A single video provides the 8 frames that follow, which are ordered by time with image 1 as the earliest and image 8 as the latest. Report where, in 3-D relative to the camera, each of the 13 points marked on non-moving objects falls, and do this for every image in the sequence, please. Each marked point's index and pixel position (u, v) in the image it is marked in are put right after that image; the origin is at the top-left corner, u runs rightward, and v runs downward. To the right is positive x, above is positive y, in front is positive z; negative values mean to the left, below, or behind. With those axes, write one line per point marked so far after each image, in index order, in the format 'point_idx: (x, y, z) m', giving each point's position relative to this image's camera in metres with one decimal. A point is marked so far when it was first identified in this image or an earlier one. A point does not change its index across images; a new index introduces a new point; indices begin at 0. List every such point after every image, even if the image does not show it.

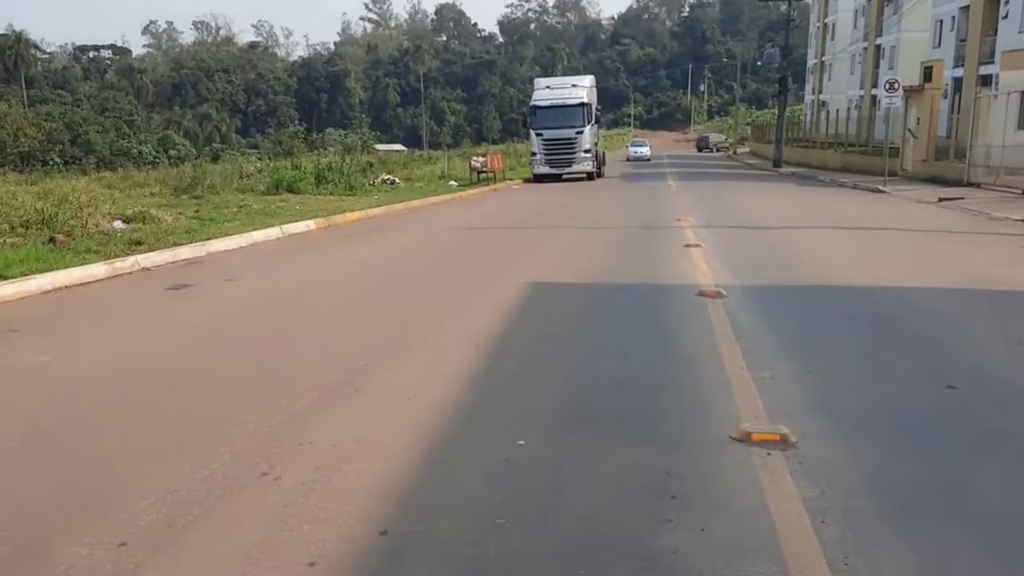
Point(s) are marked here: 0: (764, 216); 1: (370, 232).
0: (+5.6, +1.6, +20.0) m
1: (-2.9, +1.1, +17.7) m
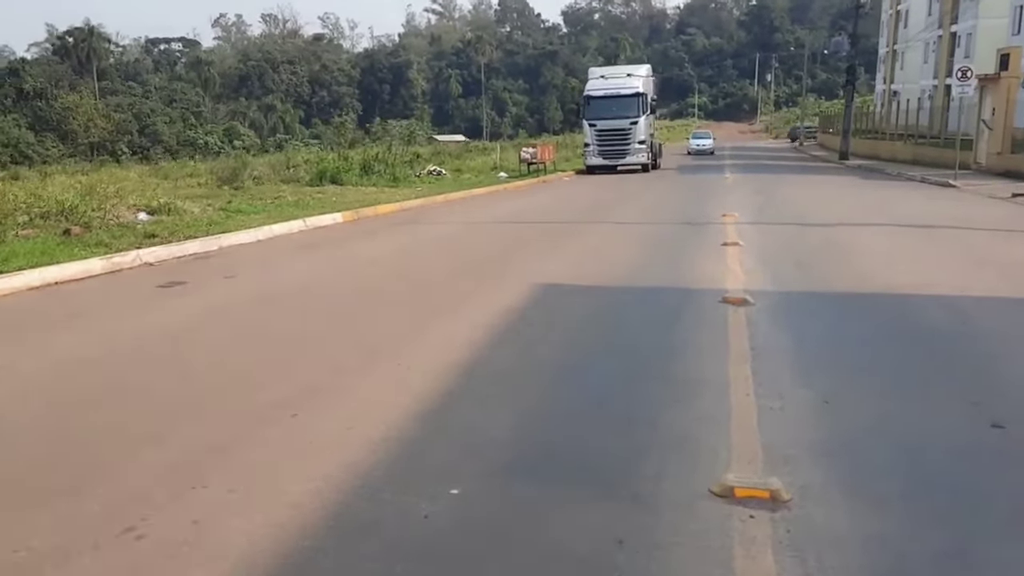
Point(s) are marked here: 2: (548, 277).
0: (+6.4, +1.6, +18.8) m
1: (-2.2, +1.2, +17.1) m
2: (+0.4, +0.1, +10.2) m
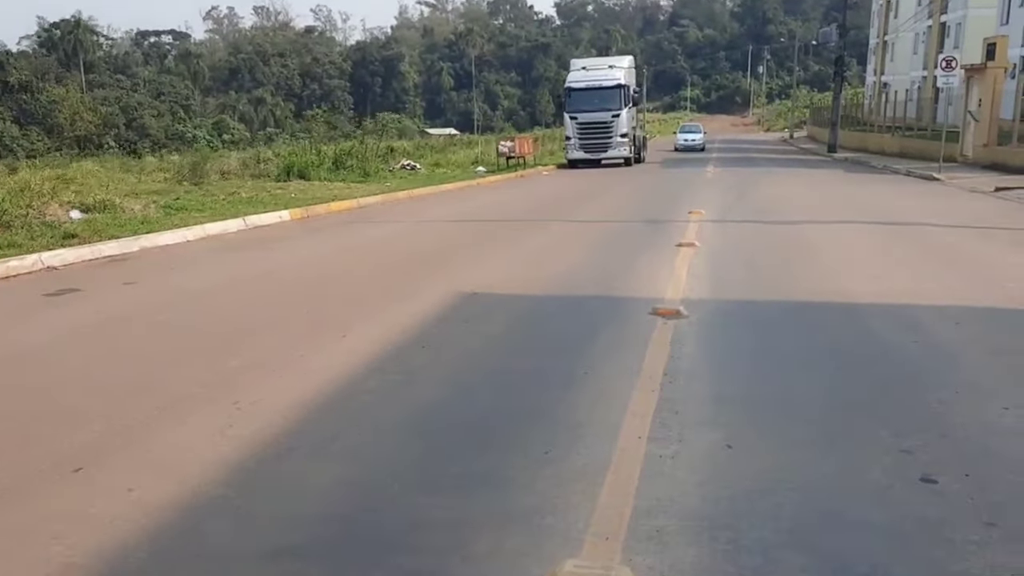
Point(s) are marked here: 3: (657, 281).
0: (+5.6, +1.6, +18.0) m
1: (-3.1, +1.2, +16.2) m
2: (-0.4, 0.0, +9.3) m
3: (+1.5, +0.1, +9.1) m
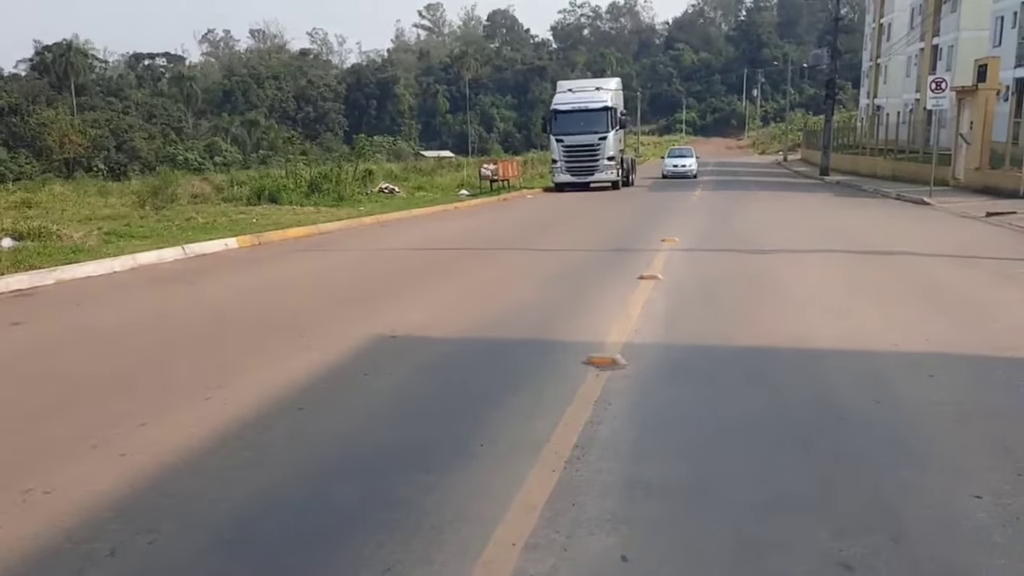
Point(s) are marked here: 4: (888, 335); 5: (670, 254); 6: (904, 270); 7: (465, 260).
0: (+4.9, +1.0, +17.1) m
1: (-3.7, +0.6, +15.3) m
2: (-1.0, -0.3, +8.4) m
3: (+0.9, -0.3, +8.2) m
4: (+3.2, -0.4, +7.6) m
5: (+2.4, +0.5, +13.7) m
6: (+5.2, +0.2, +11.9) m
7: (-0.7, +0.4, +13.7) m
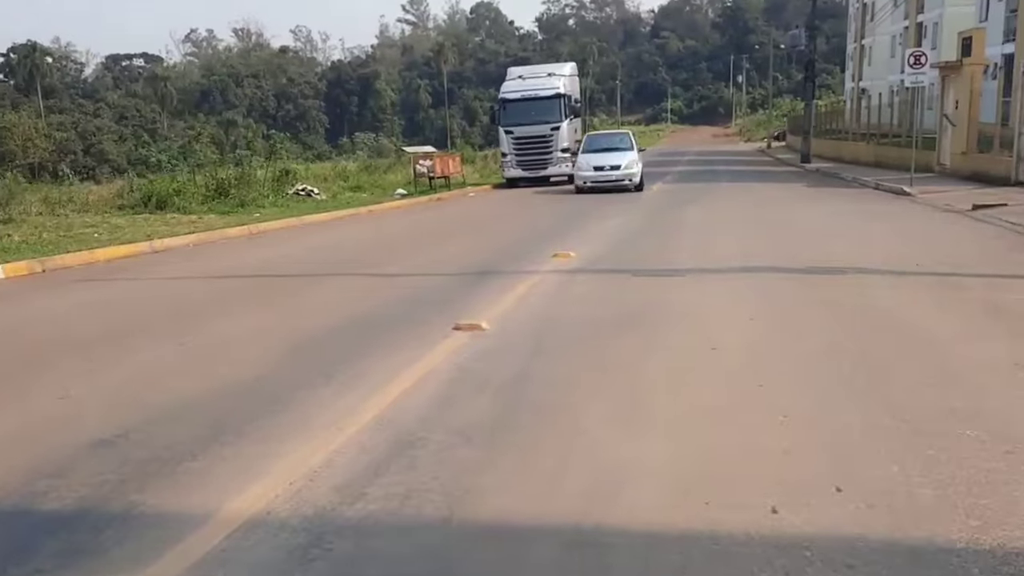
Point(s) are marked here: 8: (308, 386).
0: (+2.8, +0.7, +13.6) m
1: (-5.8, +0.1, +11.7) m
2: (-3.0, -0.9, +4.9) m
3: (-1.2, -0.8, +4.7) m
4: (+1.2, -0.9, +4.1) m
5: (+0.4, +0.1, +10.2) m
6: (+3.2, -0.1, +8.4) m
7: (-2.8, -0.1, +10.2) m
8: (-1.3, -0.6, +5.8) m
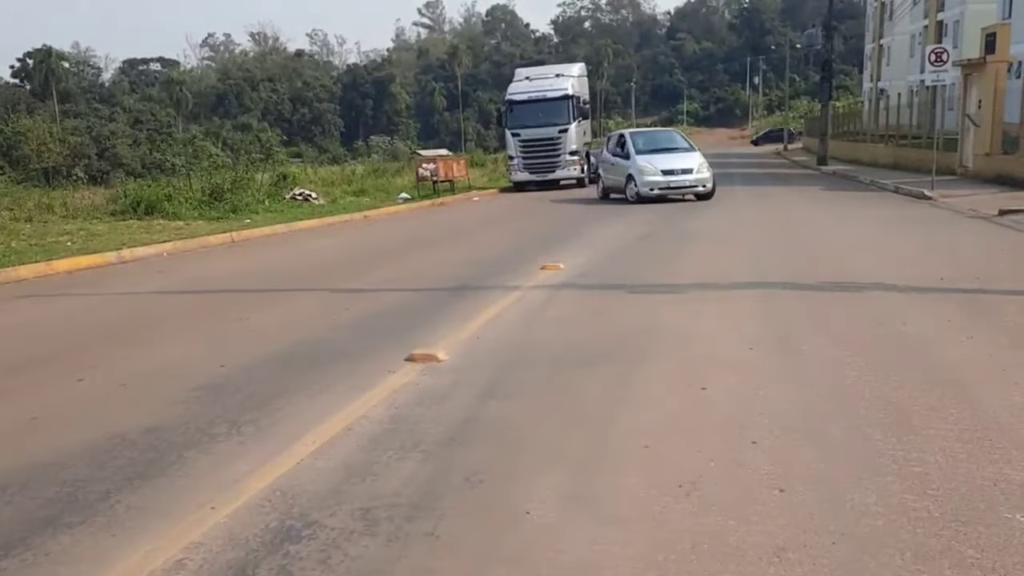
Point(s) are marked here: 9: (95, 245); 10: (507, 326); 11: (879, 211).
0: (+2.6, +0.5, +12.5) m
1: (-6.0, -0.1, +10.8) m
2: (-3.4, -1.1, +3.9) m
3: (-1.5, -1.0, +3.7) m
4: (+0.9, -1.0, +3.1) m
5: (+0.1, -0.1, +9.2) m
6: (+2.9, -0.3, +7.3) m
7: (-3.0, -0.3, +9.2) m
8: (-1.6, -0.8, +4.8) m
9: (-7.6, +0.7, +16.2) m
10: (0.0, -0.3, +7.6) m
11: (+7.4, +1.6, +18.1) m
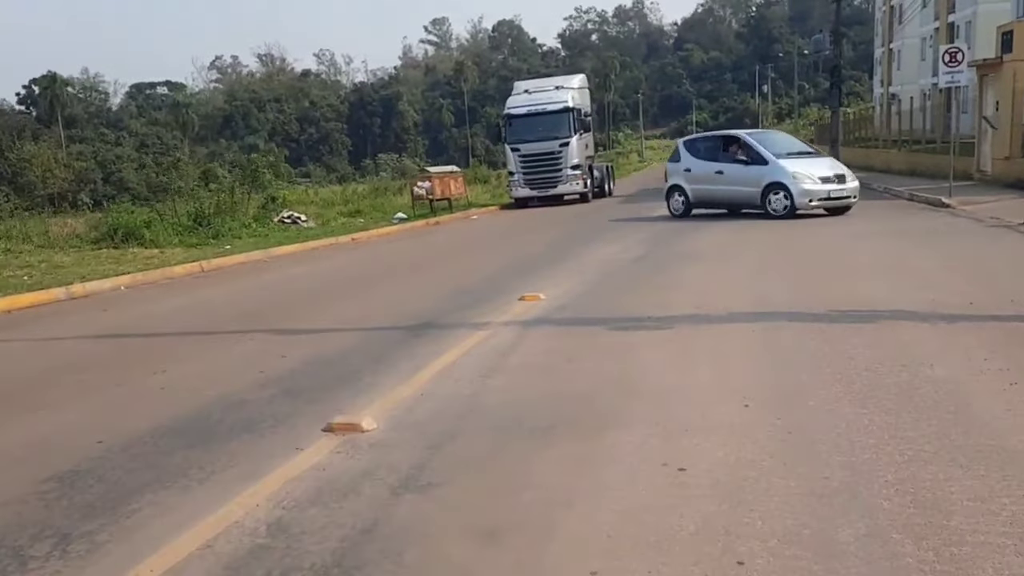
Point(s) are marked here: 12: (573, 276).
0: (+2.4, +0.1, +11.3) m
1: (-6.3, -0.6, +9.8) m
2: (-3.7, -1.4, +2.8) m
3: (-1.9, -1.3, +2.5) m
4: (+0.5, -1.3, +1.9) m
5: (-0.2, -0.4, +8.0) m
6: (+2.6, -0.6, +6.1) m
7: (-3.3, -0.7, +8.1) m
8: (-2.0, -1.1, +3.6) m
9: (-7.8, +0.1, +15.1) m
10: (-0.4, -0.7, +6.5) m
11: (+7.2, +1.2, +16.8) m
12: (+0.8, +0.2, +11.7) m
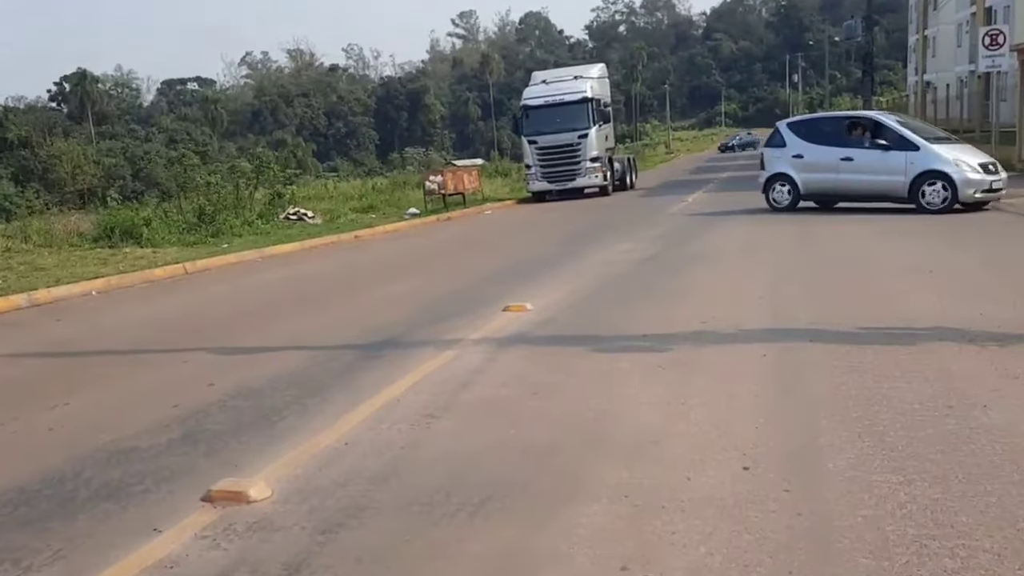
0: (+2.2, +0.1, +10.1) m
1: (-6.5, -0.8, +8.8) m
2: (-4.1, -1.6, +1.7) m
3: (-2.3, -1.4, +1.4) m
4: (0.0, -1.4, +0.7) m
5: (-0.4, -0.6, +6.8) m
6: (+2.3, -0.7, +4.9) m
7: (-3.5, -0.8, +7.0) m
8: (-2.3, -1.3, +2.5) m
9: (-7.8, 0.0, +14.2) m
10: (-0.7, -0.8, +5.3) m
11: (+7.3, +1.2, +15.4) m
12: (+0.7, +0.1, +10.5) m
